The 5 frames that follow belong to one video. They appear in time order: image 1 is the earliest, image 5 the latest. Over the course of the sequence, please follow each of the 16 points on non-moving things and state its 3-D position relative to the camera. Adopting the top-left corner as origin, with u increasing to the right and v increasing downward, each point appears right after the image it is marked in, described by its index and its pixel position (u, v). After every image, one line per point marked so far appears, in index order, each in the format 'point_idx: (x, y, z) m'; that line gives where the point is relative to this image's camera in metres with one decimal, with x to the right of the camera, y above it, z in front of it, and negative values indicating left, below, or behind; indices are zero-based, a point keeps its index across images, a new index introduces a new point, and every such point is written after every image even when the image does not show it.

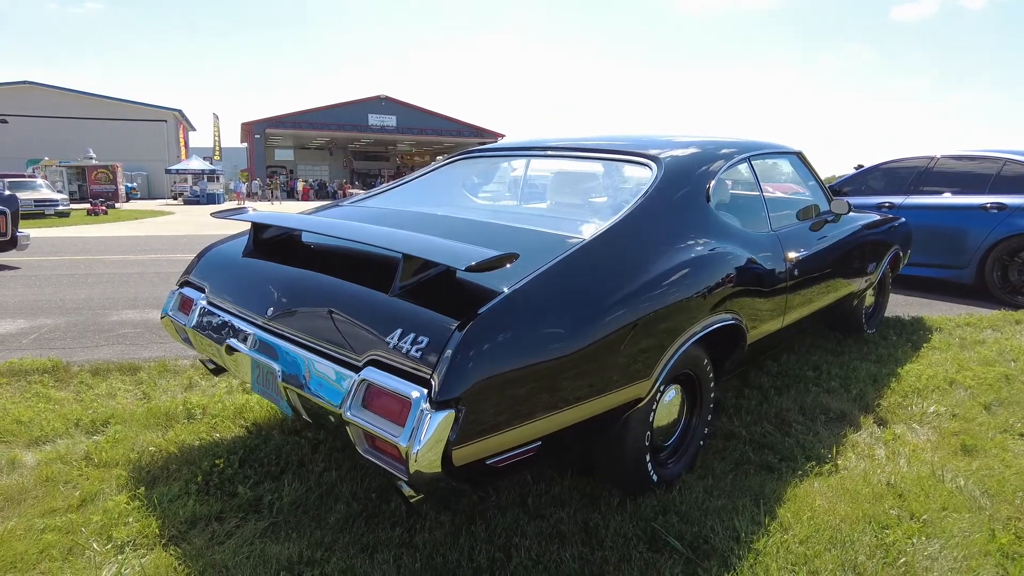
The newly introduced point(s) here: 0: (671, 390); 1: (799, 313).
0: (+0.6, -0.4, +2.4) m
1: (+1.6, -0.1, +3.5) m
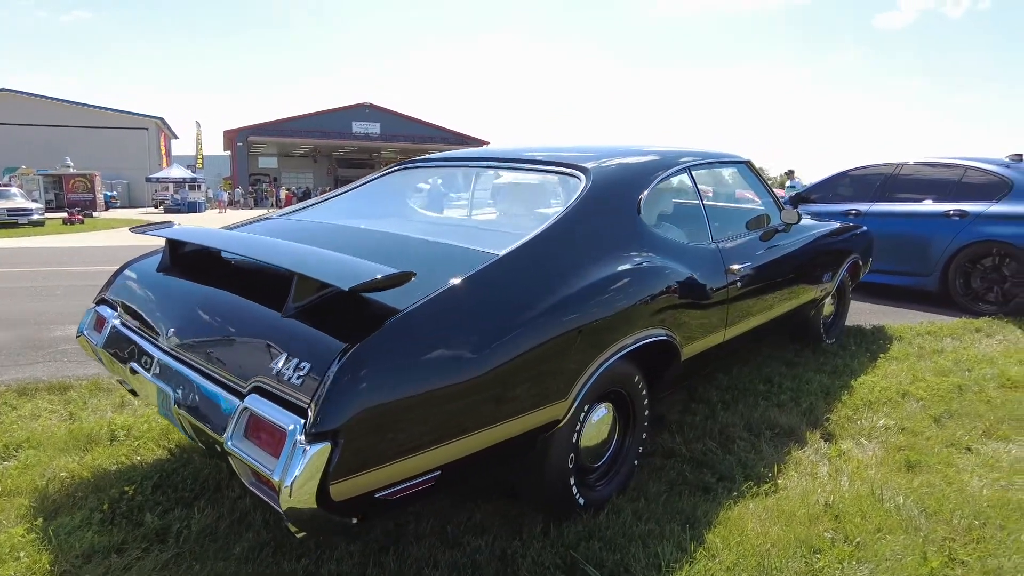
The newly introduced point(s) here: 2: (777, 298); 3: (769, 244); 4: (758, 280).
0: (+0.3, -0.4, +2.3) m
1: (+1.3, -0.2, +3.4) m
2: (+1.5, -0.1, +3.6) m
3: (+1.4, +0.2, +3.5) m
4: (+1.2, 0.0, +3.3) m
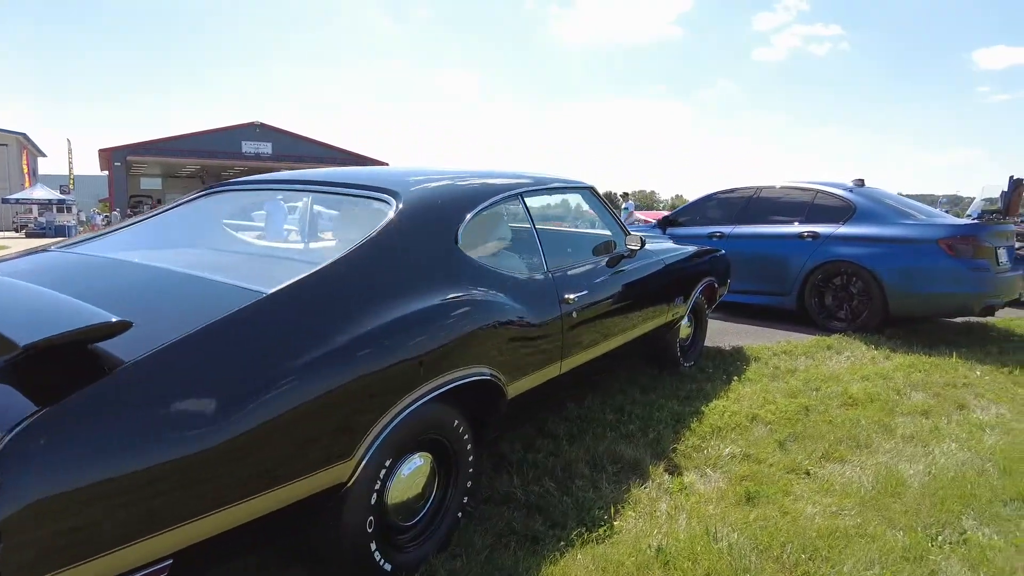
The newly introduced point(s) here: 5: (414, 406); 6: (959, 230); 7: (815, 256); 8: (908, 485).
0: (-0.3, -0.6, +2.0) m
1: (+0.4, -0.3, +3.3) m
2: (+0.6, -0.2, +3.5) m
3: (+0.5, +0.1, +3.4) m
4: (+0.4, -0.1, +3.2) m
5: (-0.3, -0.4, +2.0) m
6: (+3.5, +0.5, +5.0) m
7: (+2.7, +0.3, +5.6) m
8: (+1.7, -0.8, +2.7) m
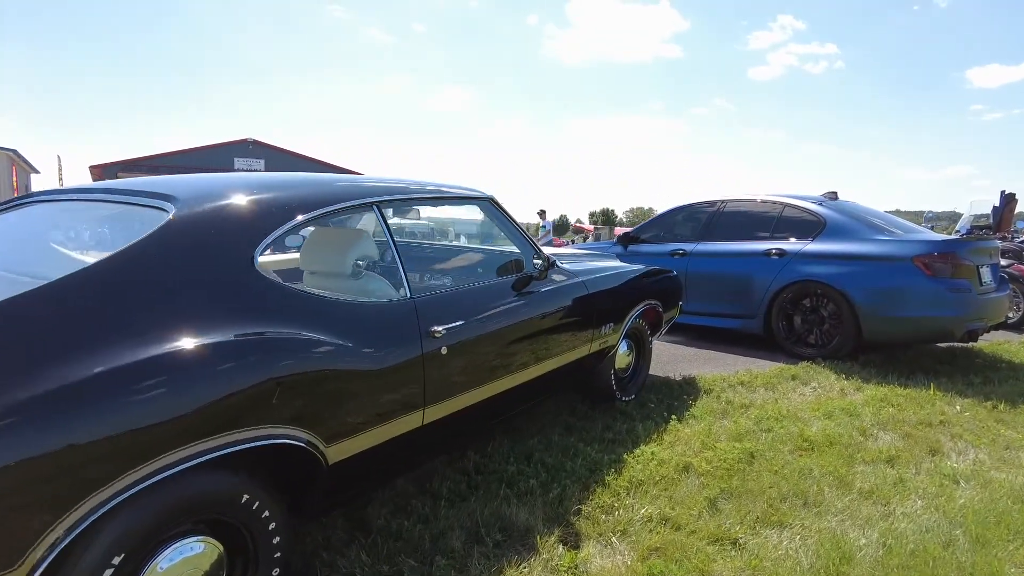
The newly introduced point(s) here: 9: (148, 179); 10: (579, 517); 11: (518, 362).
0: (-0.8, -0.6, +1.5) m
1: (0.0, -0.4, +2.8) m
2: (+0.1, -0.3, +3.0) m
3: (0.0, 0.0, +2.9) m
4: (-0.1, -0.2, +2.7) m
5: (-0.8, -0.5, +1.5) m
6: (+3.0, +0.3, +4.5) m
7: (+2.2, +0.1, +5.1) m
8: (+1.2, -0.9, +2.2) m
9: (-1.3, +0.4, +2.4) m
10: (+0.3, -0.9, +2.4) m
11: (0.0, -0.3, +2.9) m
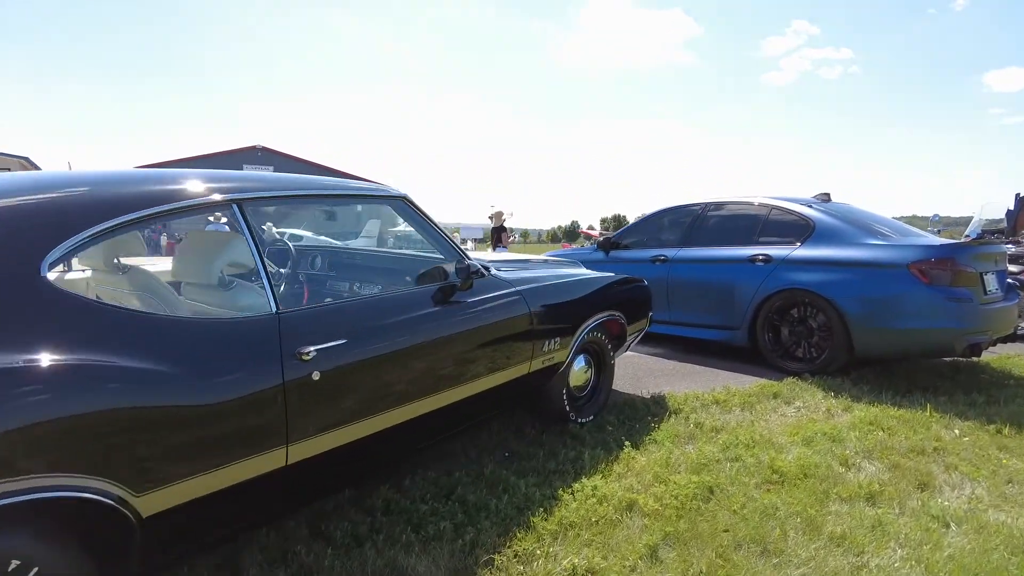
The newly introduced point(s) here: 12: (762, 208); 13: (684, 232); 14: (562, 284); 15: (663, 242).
0: (-1.2, -0.7, +1.2) m
1: (-0.4, -0.5, +2.4) m
2: (-0.2, -0.4, +2.6) m
3: (-0.3, -0.1, +2.6) m
4: (-0.4, -0.2, +2.3) m
5: (-1.1, -0.5, +1.1) m
6: (+2.7, +0.2, +4.1) m
7: (+1.9, 0.0, +4.7) m
8: (+0.8, -1.0, +1.8) m
9: (-1.7, +0.4, +2.1) m
10: (-0.1, -0.9, +2.0) m
11: (-0.3, -0.4, +2.5) m
12: (+2.0, +0.6, +5.2) m
13: (+1.5, +0.5, +5.6) m
14: (+0.3, 0.0, +3.4) m
15: (+1.4, +0.4, +5.7) m
